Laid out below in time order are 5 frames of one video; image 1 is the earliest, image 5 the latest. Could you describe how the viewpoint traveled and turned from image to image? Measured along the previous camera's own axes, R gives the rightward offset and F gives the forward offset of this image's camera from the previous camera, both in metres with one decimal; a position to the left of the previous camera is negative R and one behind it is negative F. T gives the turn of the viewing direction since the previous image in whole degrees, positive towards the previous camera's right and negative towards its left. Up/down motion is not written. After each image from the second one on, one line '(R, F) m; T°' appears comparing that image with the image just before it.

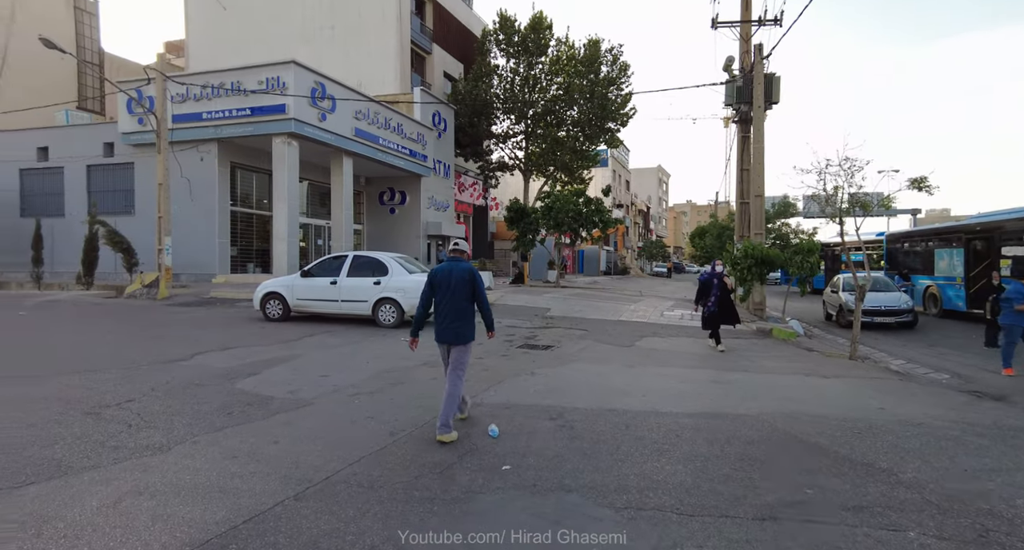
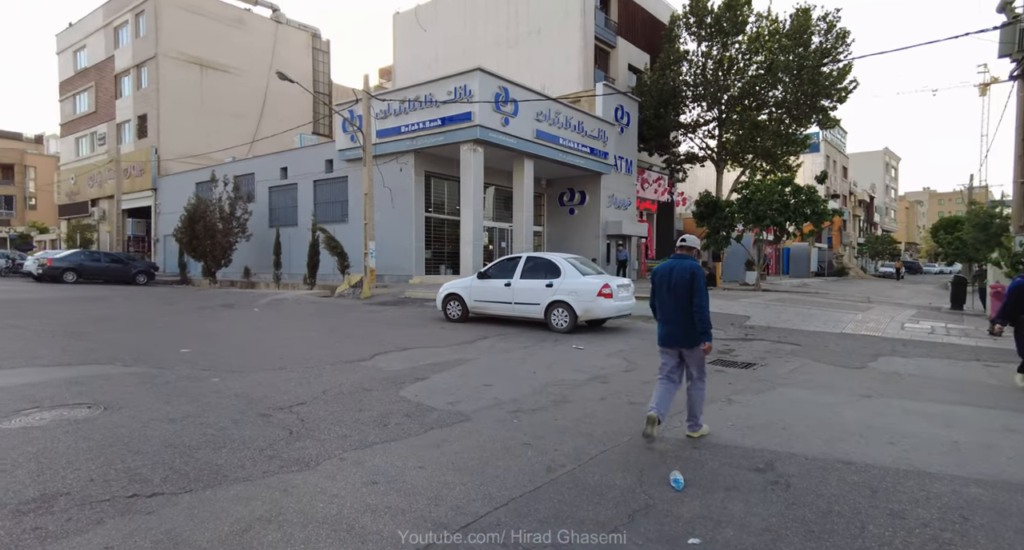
(0.0, +0.9) m; -19°
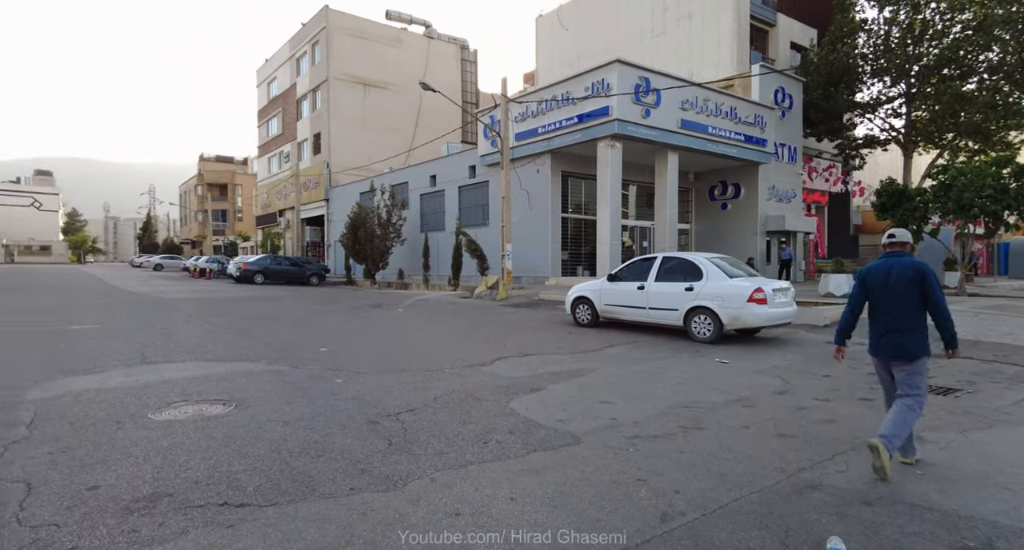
(+0.3, +0.6) m; -15°
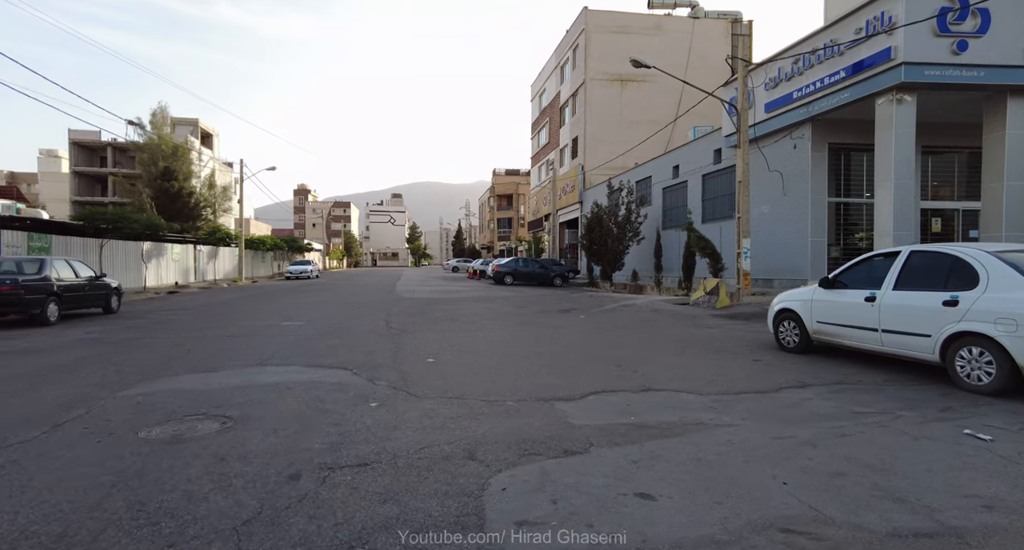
(+1.9, +2.3) m; -29°
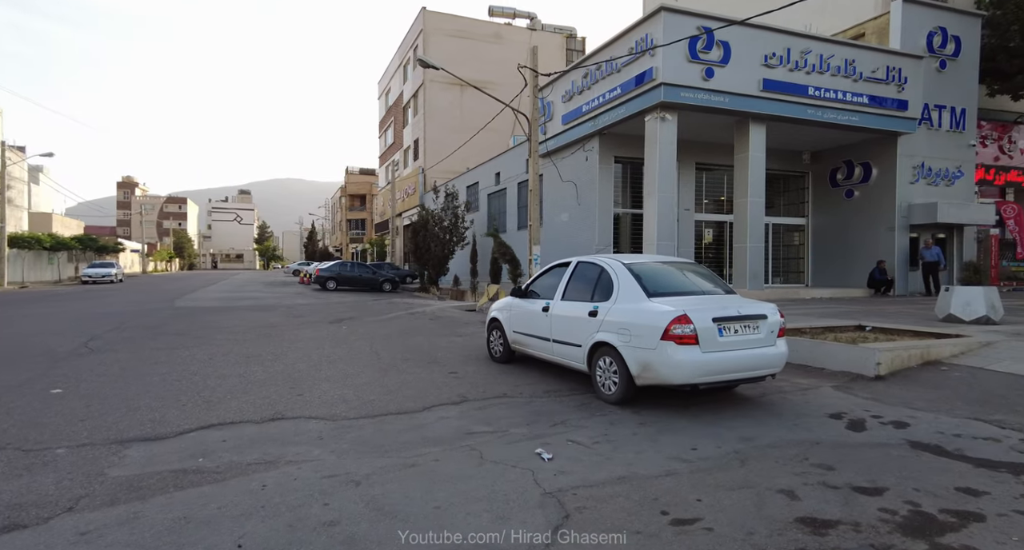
(+2.5, +0.4) m; +14°
